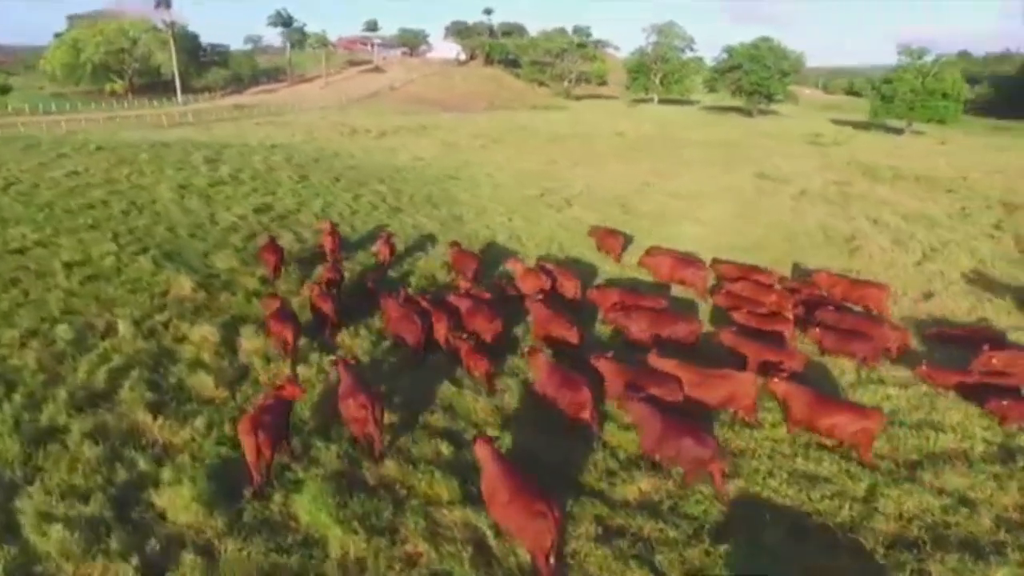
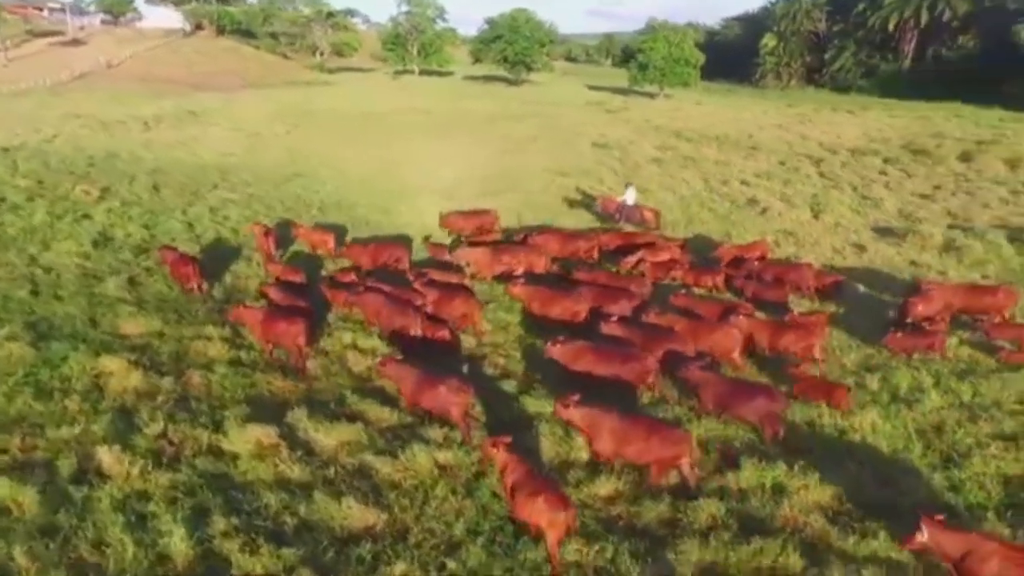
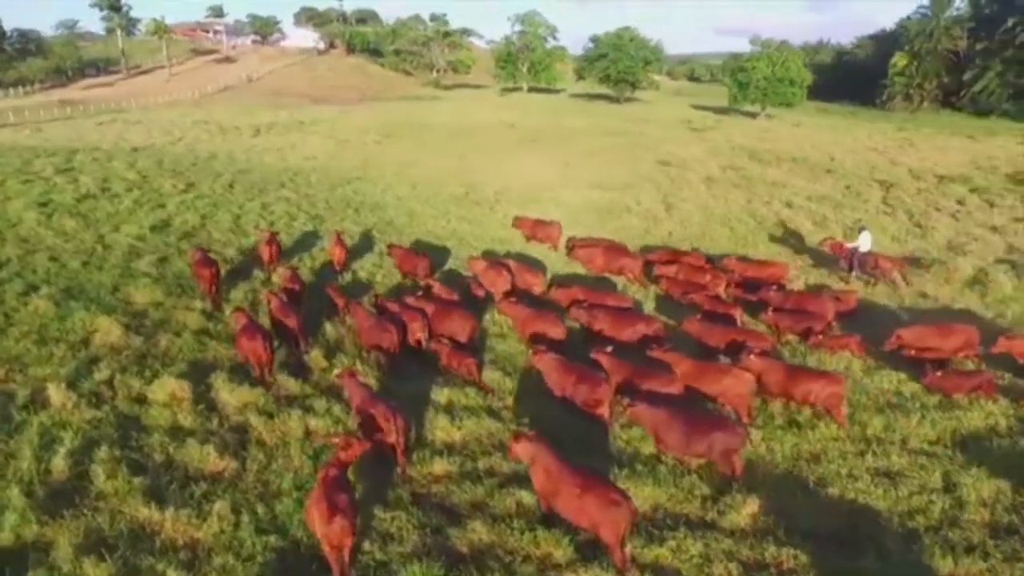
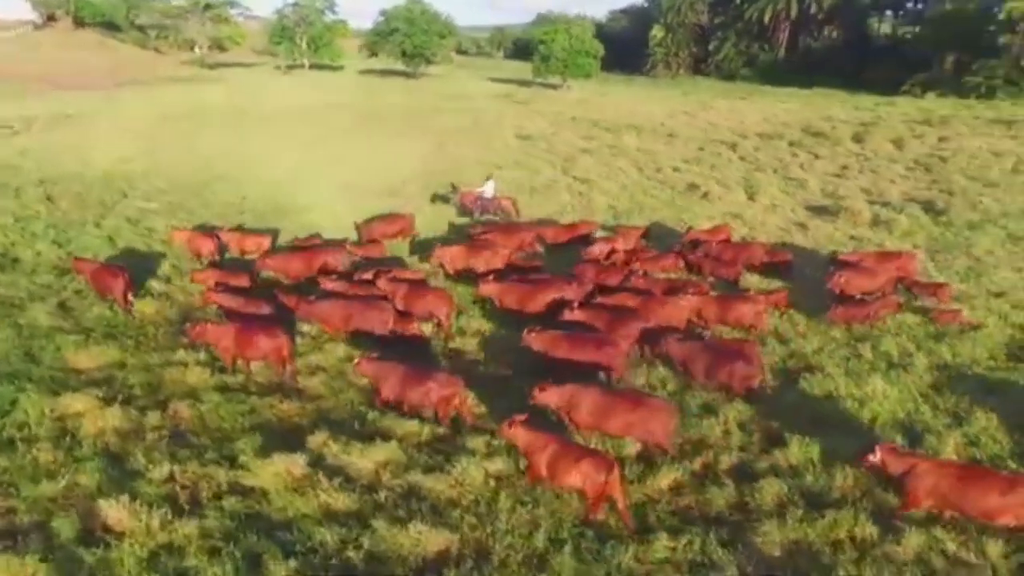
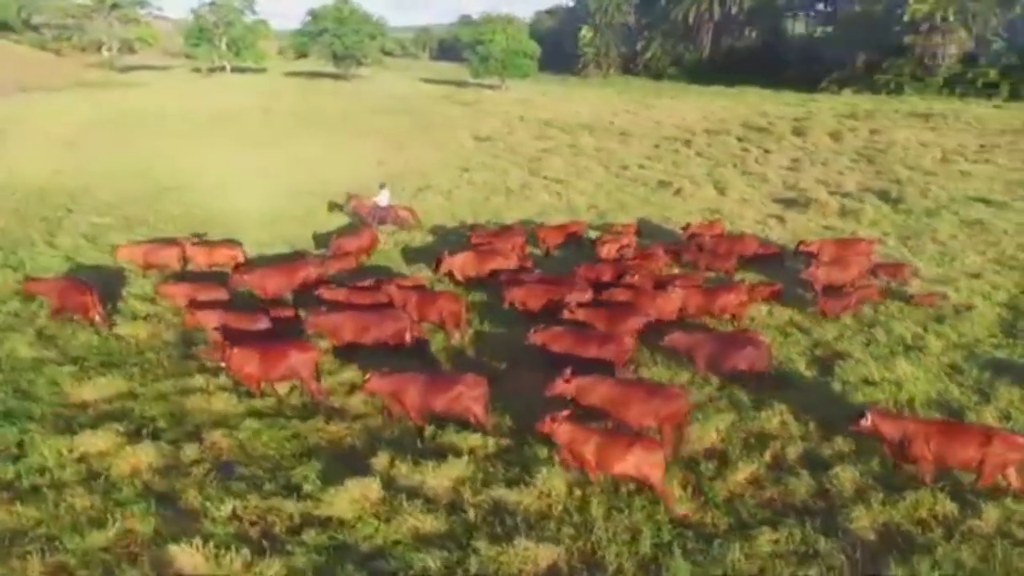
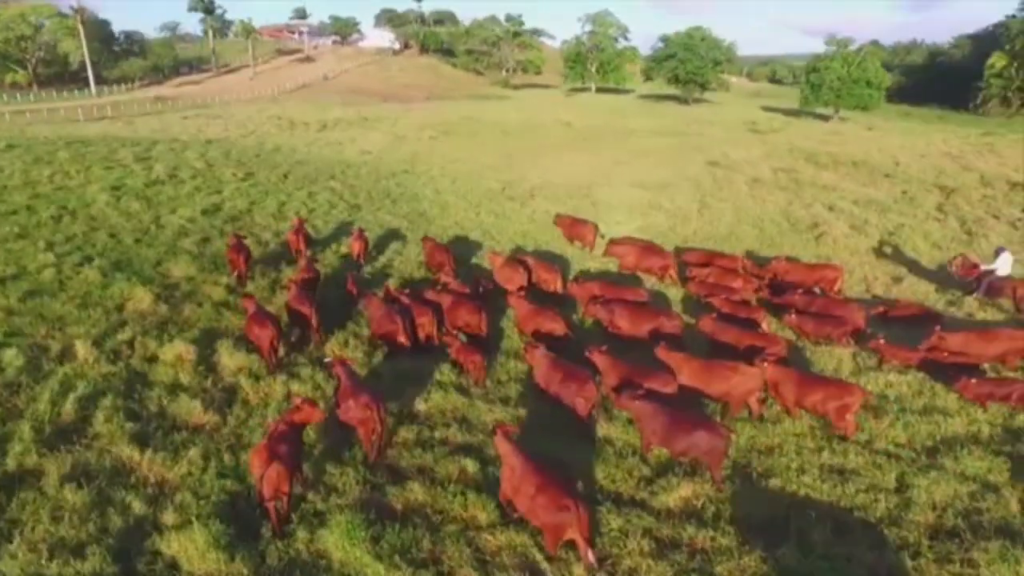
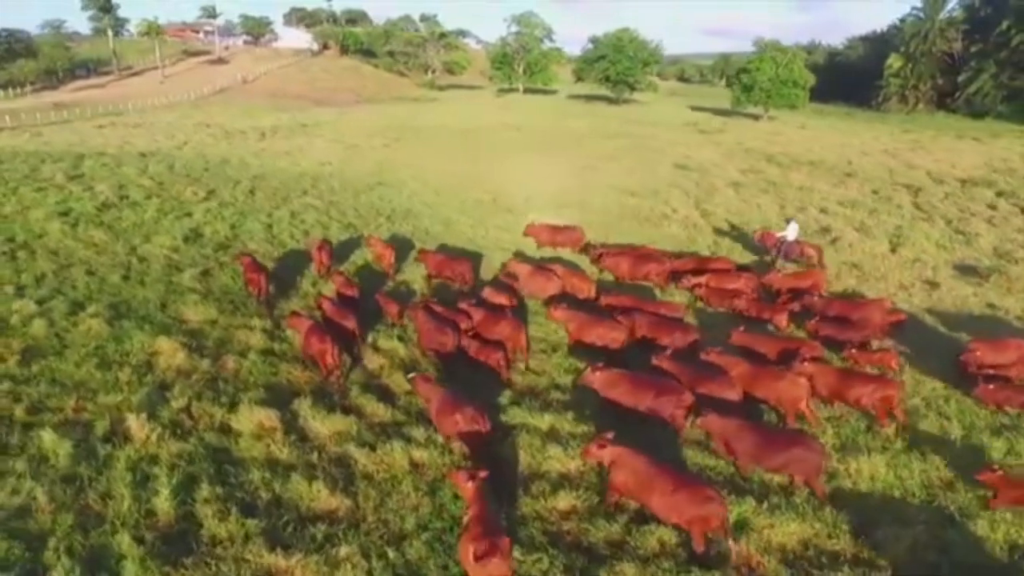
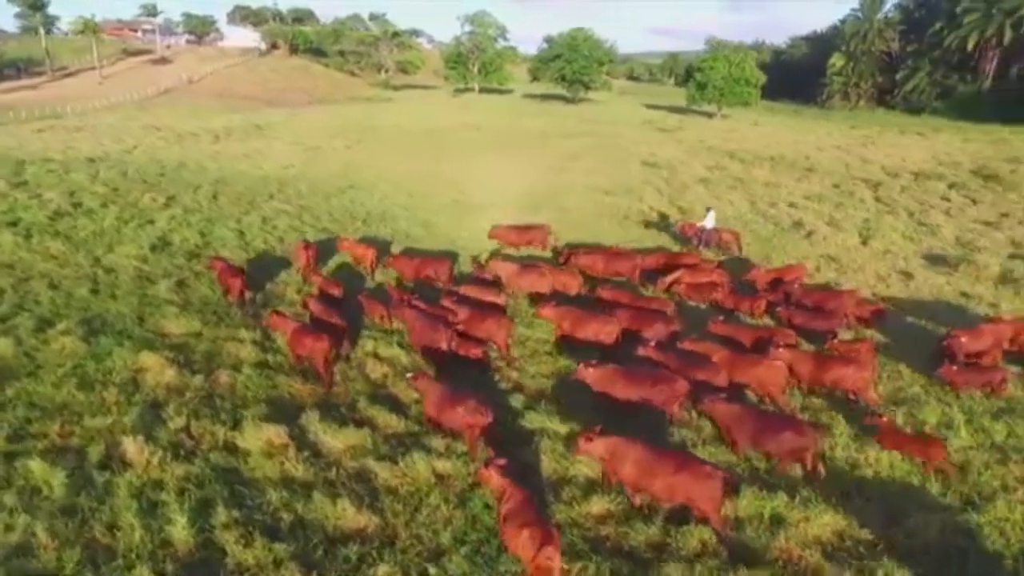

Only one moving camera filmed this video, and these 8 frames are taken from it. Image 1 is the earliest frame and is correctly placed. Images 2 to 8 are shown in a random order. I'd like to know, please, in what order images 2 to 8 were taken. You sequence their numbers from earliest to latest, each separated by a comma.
6, 3, 7, 8, 2, 4, 5
